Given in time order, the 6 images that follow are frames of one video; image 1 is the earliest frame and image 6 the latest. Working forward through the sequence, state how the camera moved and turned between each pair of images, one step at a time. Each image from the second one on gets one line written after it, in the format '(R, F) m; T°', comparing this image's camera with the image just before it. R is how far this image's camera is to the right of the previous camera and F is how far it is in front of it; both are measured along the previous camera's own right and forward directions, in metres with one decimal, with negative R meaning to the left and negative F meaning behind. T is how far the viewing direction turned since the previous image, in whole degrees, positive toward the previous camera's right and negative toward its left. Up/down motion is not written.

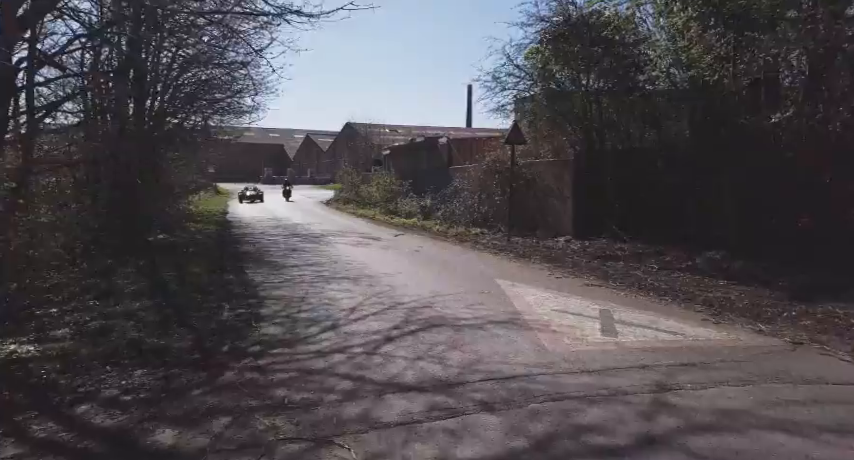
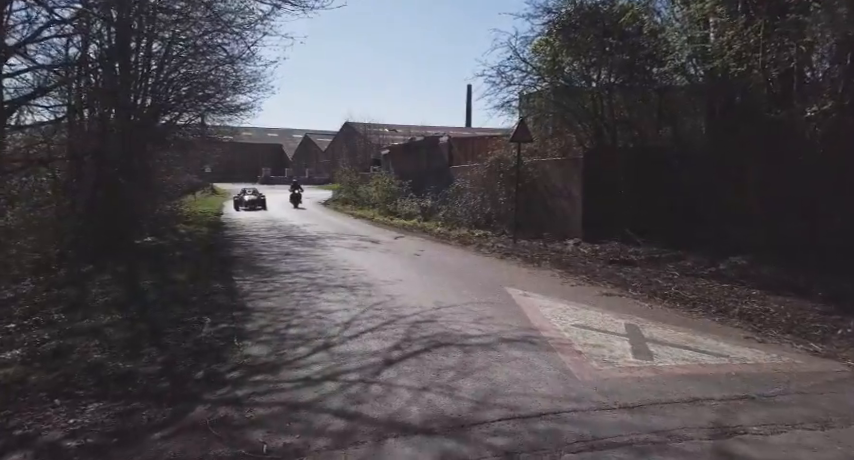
(-0.1, +0.8) m; 0°
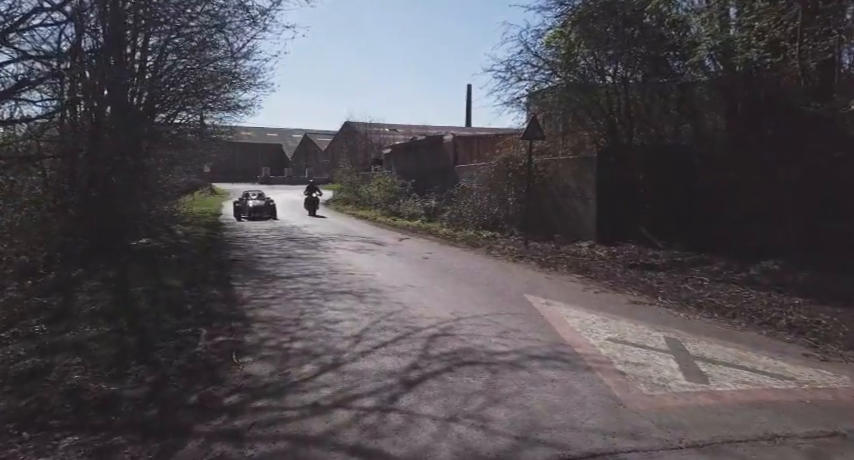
(-0.2, +0.6) m; 0°
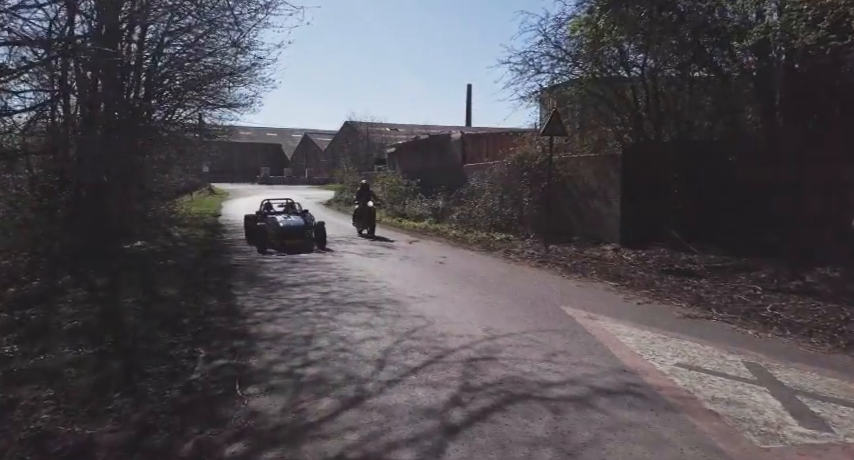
(-0.3, +0.9) m; 0°
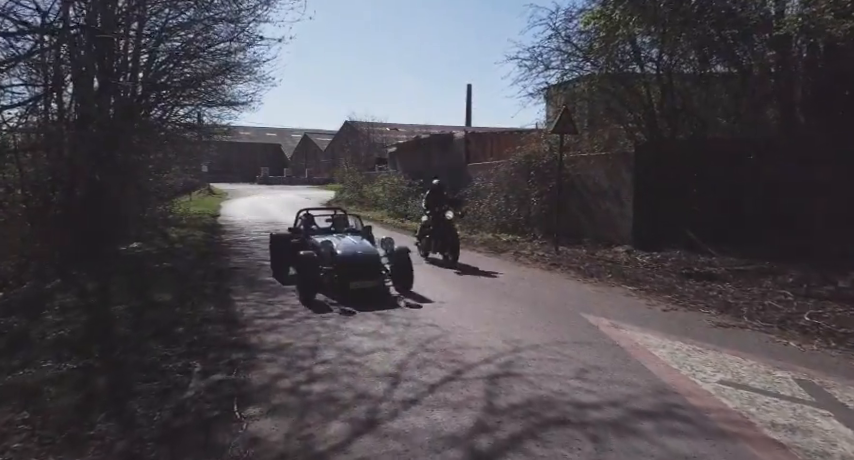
(-0.1, +0.5) m; 0°
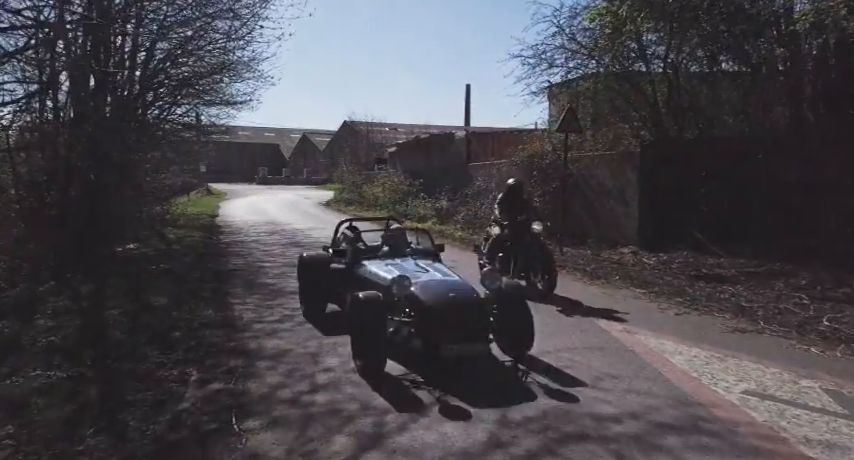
(-0.1, +0.2) m; 0°
